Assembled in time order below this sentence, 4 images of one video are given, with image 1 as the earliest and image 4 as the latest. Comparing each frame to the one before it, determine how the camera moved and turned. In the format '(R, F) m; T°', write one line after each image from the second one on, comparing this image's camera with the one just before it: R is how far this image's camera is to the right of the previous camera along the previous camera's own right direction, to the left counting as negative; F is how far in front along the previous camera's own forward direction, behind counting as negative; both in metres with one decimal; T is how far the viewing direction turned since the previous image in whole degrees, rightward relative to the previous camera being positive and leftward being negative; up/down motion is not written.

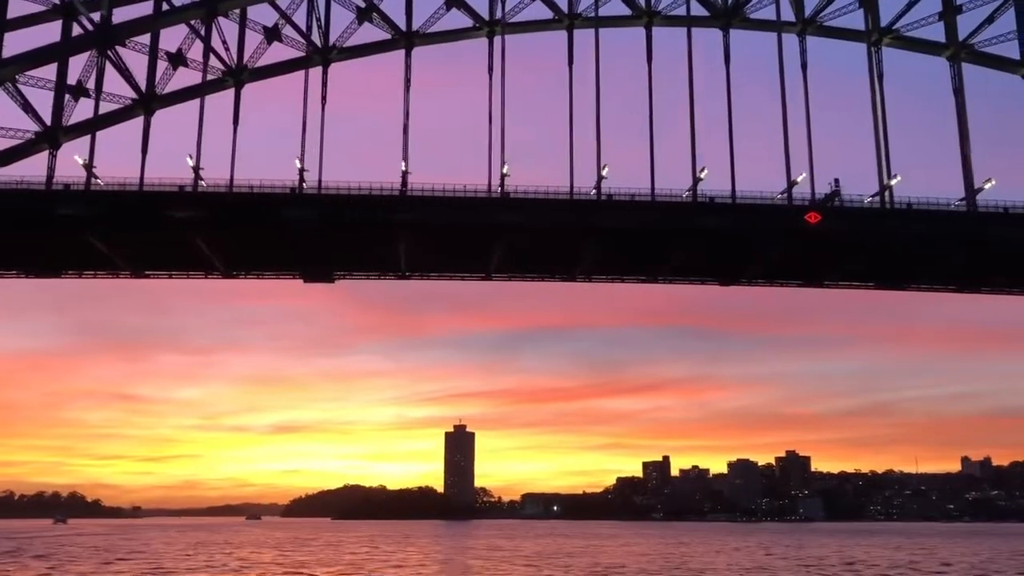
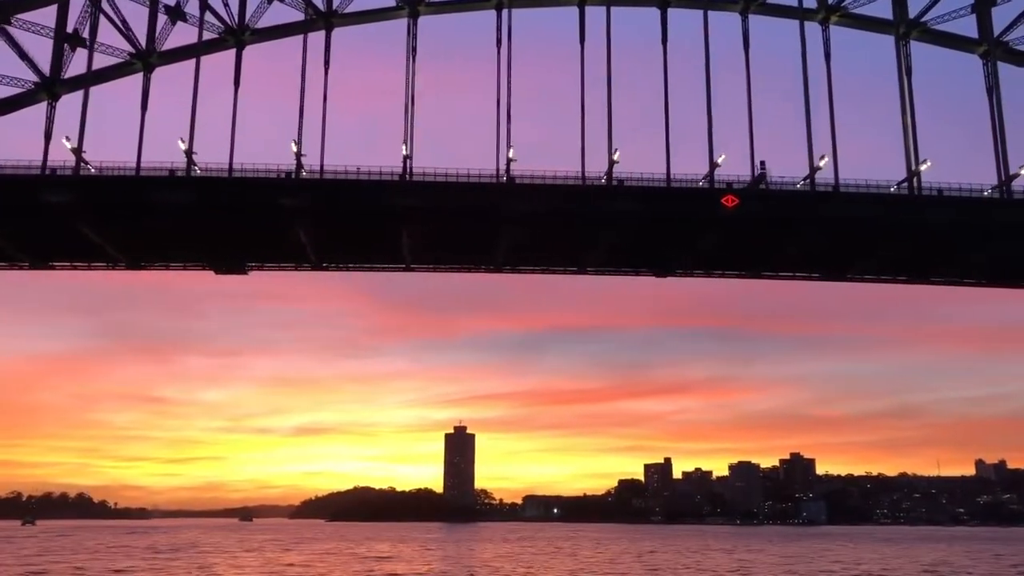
(+4.7, +2.3) m; -1°
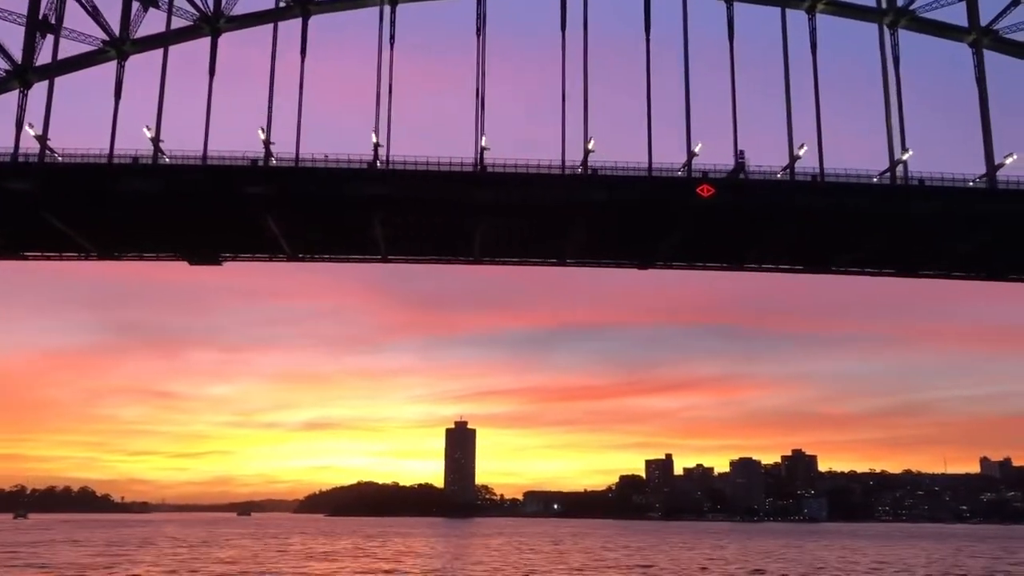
(+1.4, +0.7) m; 0°
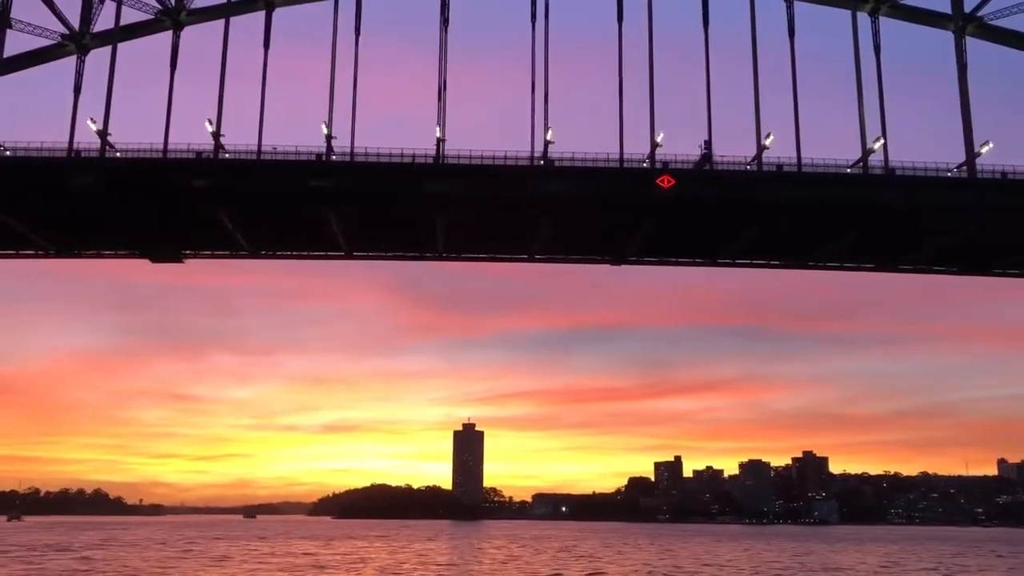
(+2.3, +1.1) m; -1°
